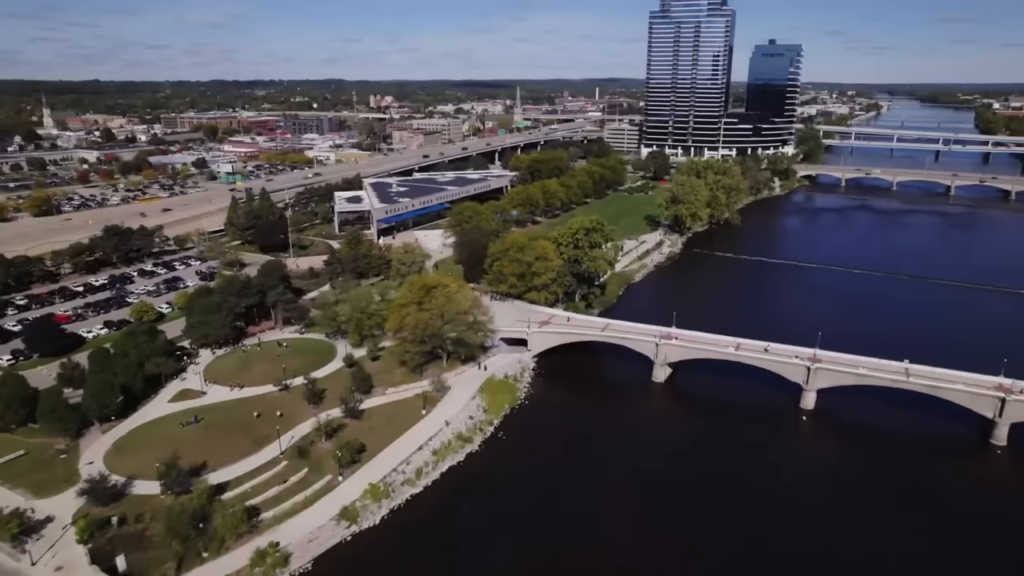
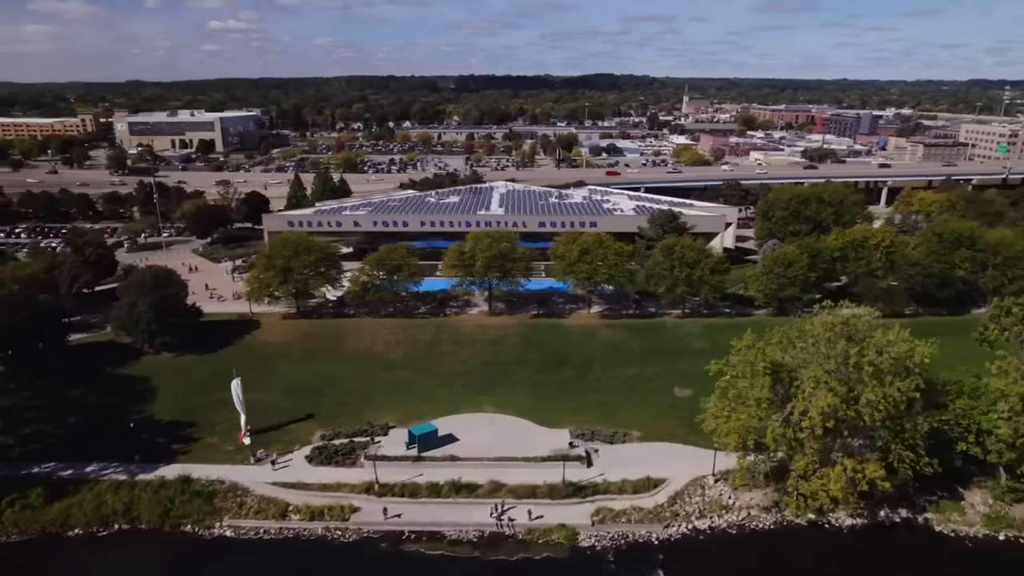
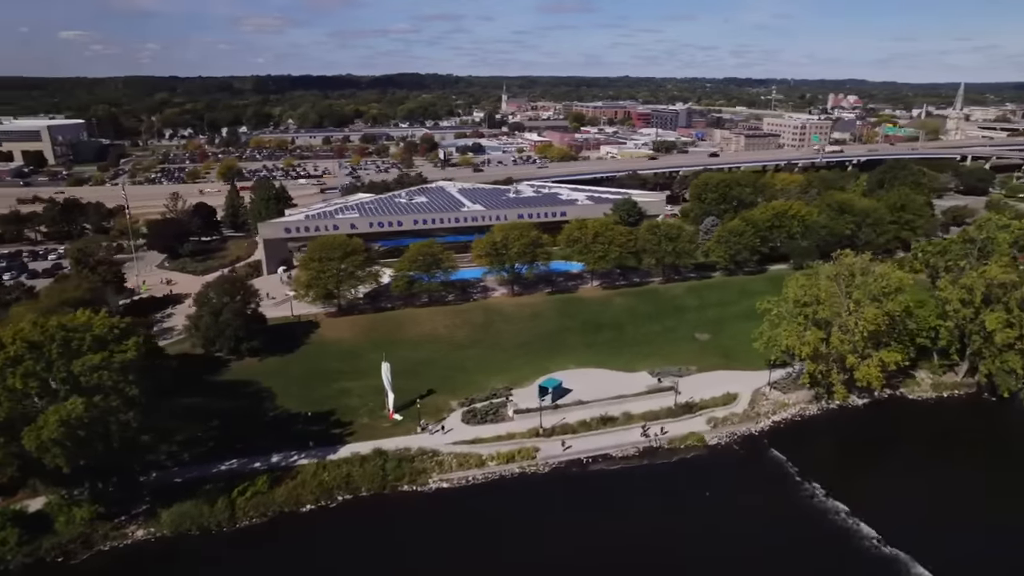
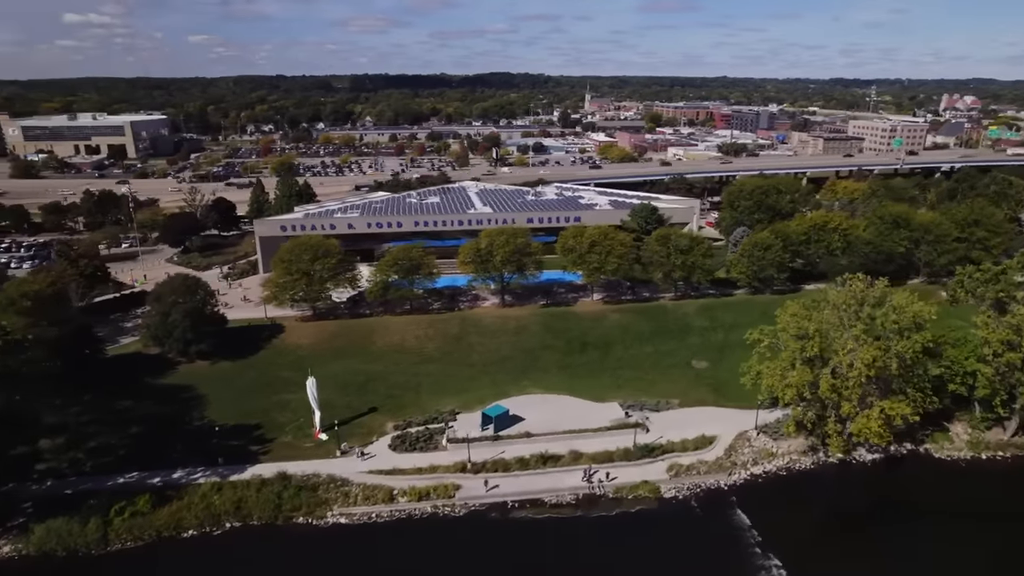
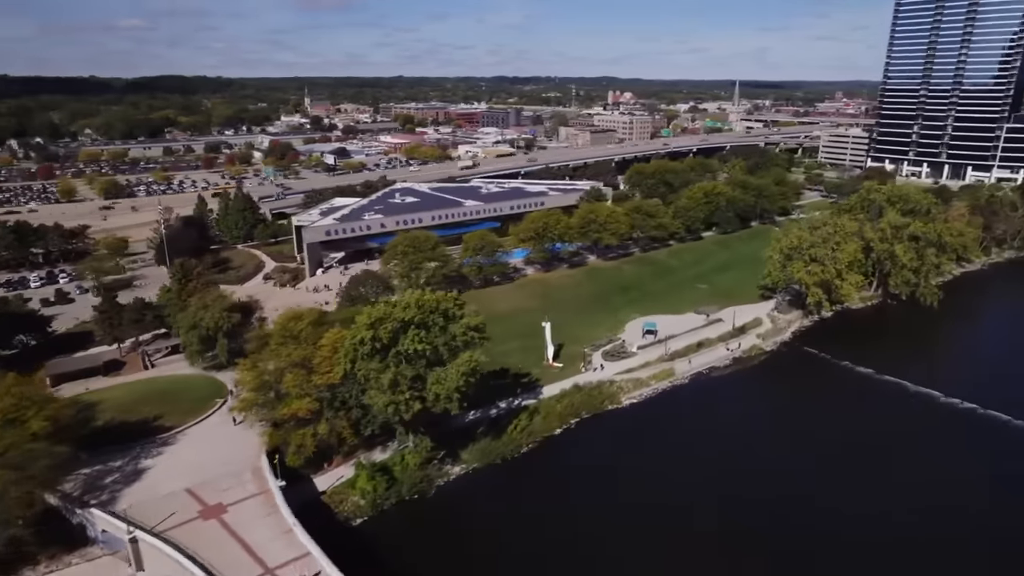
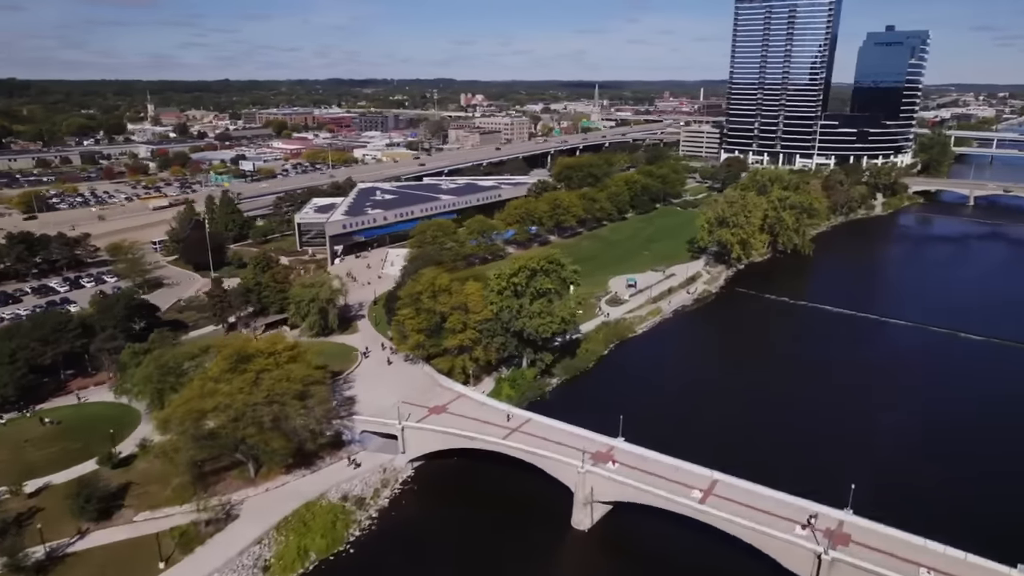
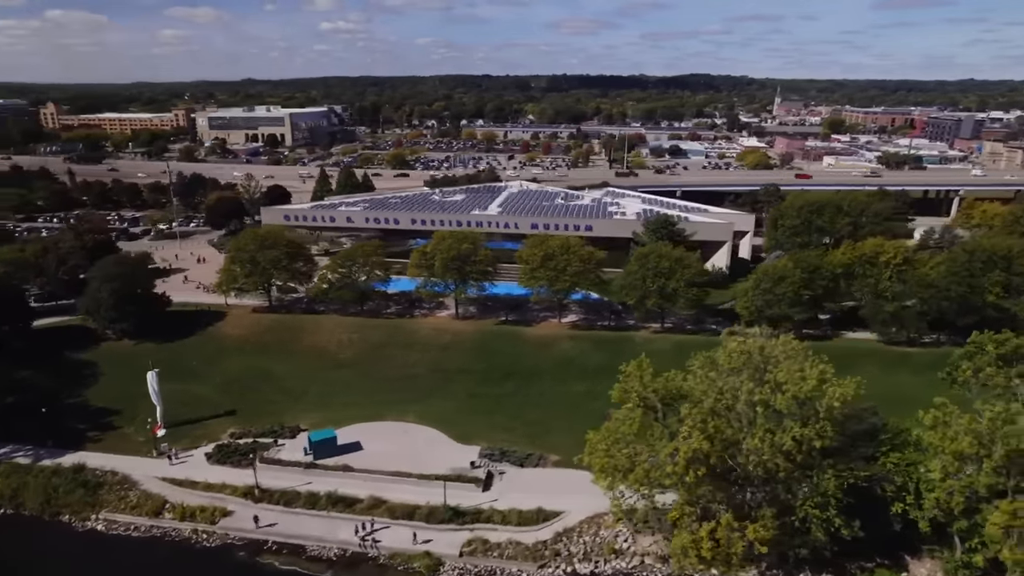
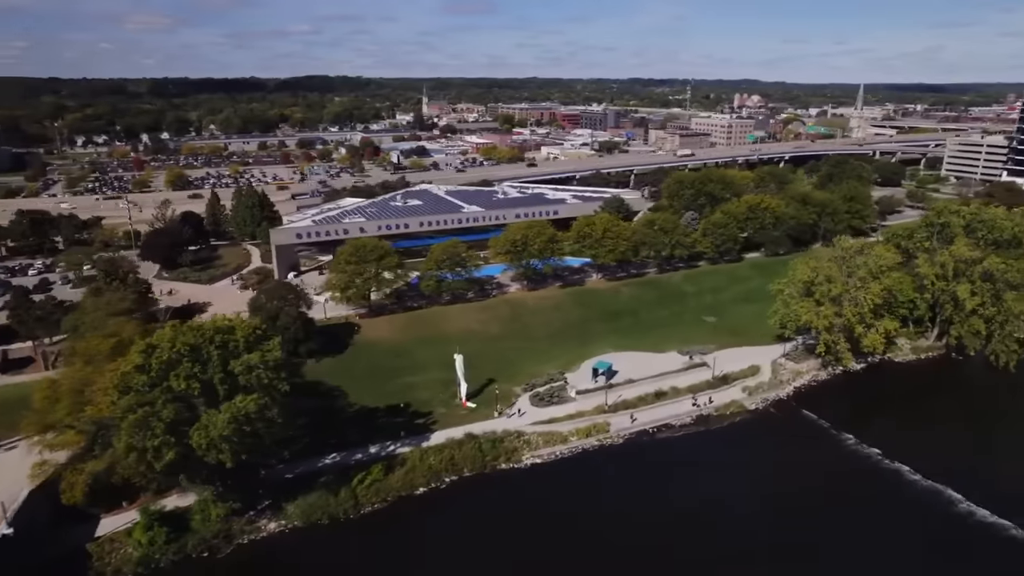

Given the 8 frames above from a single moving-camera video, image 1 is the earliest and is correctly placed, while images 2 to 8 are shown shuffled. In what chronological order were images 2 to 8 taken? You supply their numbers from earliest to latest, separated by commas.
6, 5, 8, 3, 4, 2, 7
